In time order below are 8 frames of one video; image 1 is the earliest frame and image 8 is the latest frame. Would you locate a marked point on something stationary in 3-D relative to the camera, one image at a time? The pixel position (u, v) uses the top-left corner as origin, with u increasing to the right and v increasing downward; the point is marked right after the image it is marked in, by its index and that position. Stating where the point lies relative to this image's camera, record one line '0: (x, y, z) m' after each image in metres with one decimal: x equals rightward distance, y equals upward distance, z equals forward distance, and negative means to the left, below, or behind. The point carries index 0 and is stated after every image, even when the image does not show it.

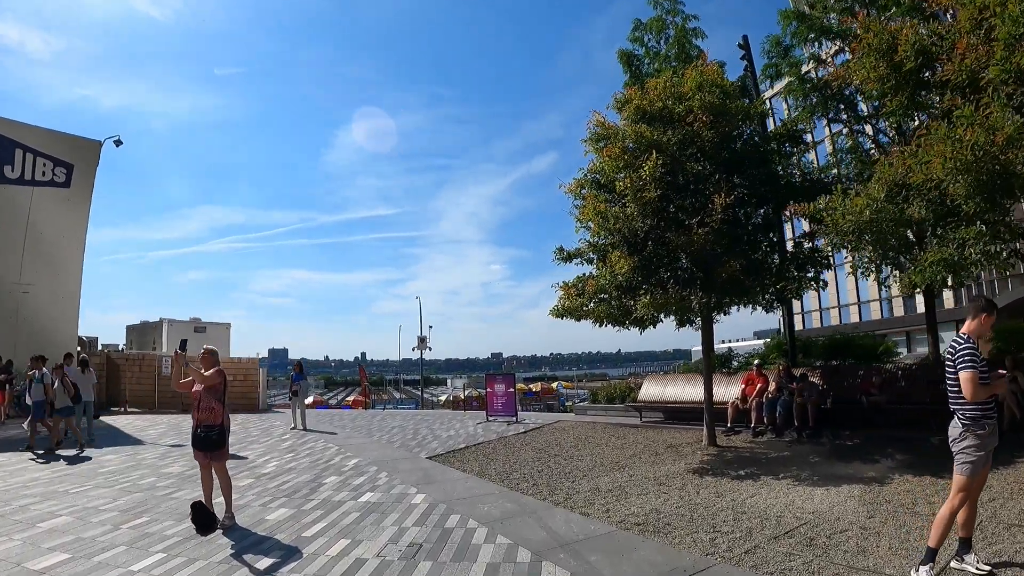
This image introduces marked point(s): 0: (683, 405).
0: (+3.7, -2.5, +14.2) m
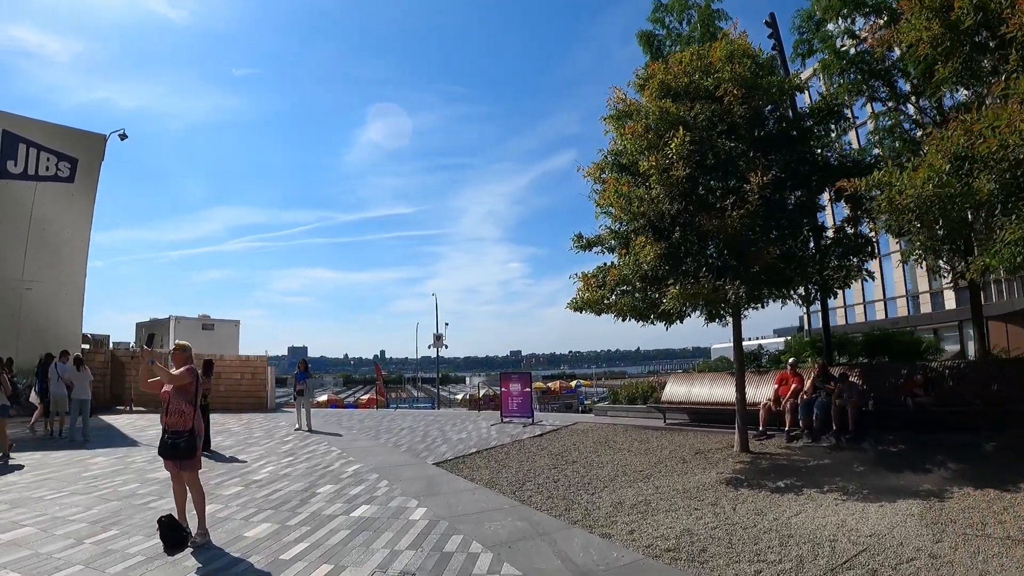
0: (+4.1, -2.4, +13.3) m
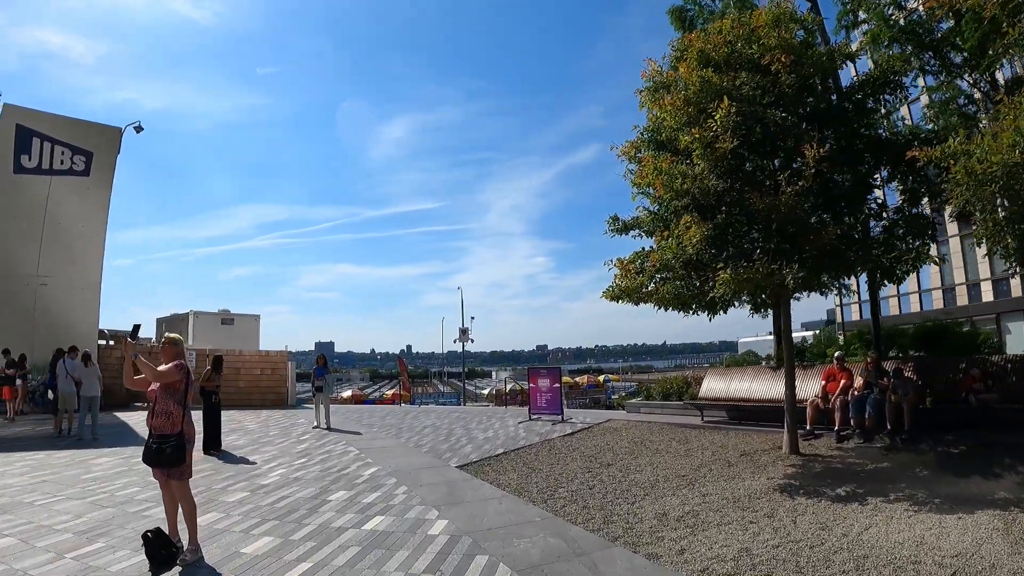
0: (+4.6, -2.2, +12.4) m
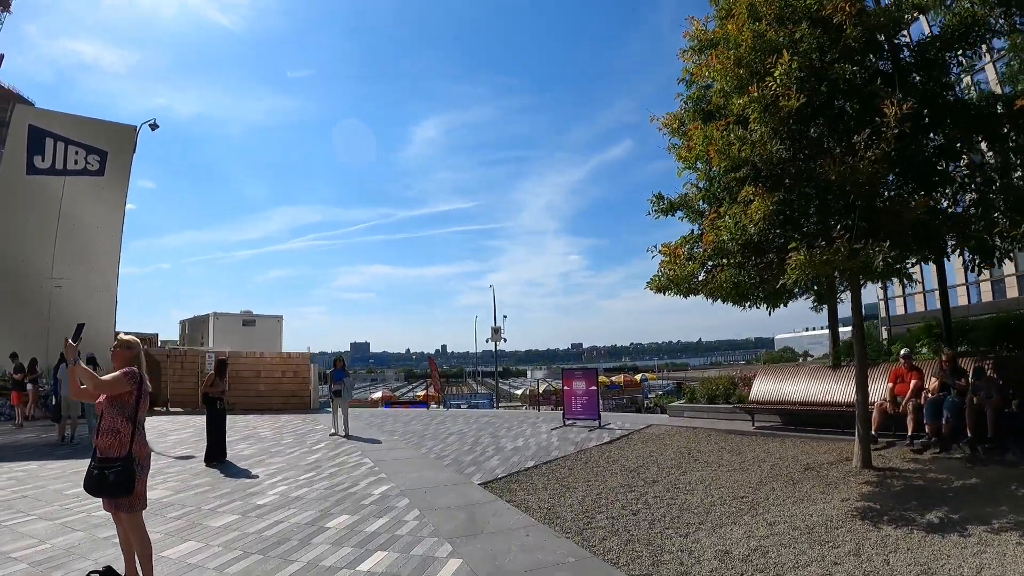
0: (+5.1, -2.0, +11.2) m
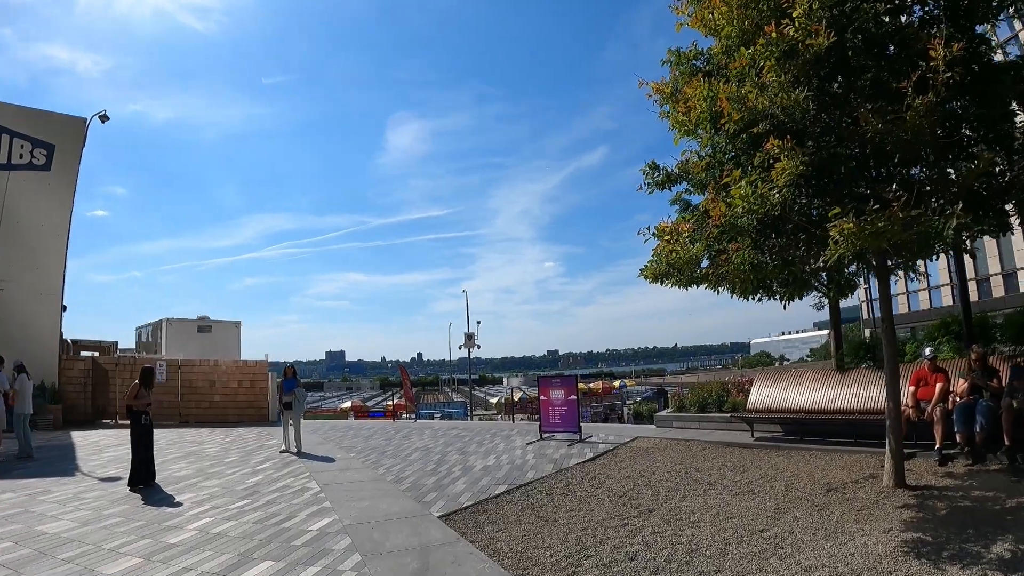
0: (+4.7, -1.9, +10.0) m
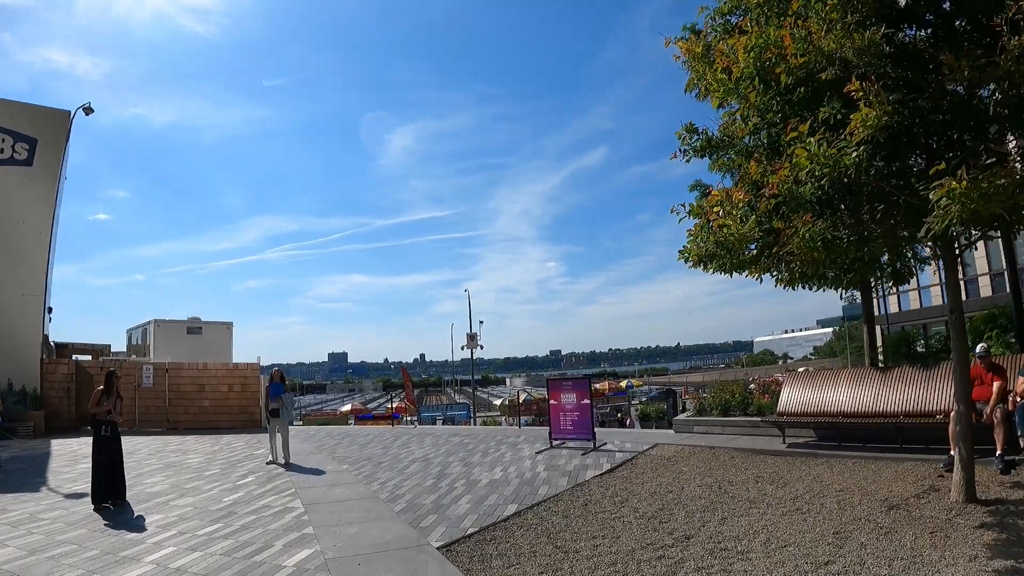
0: (+4.8, -1.8, +9.1) m
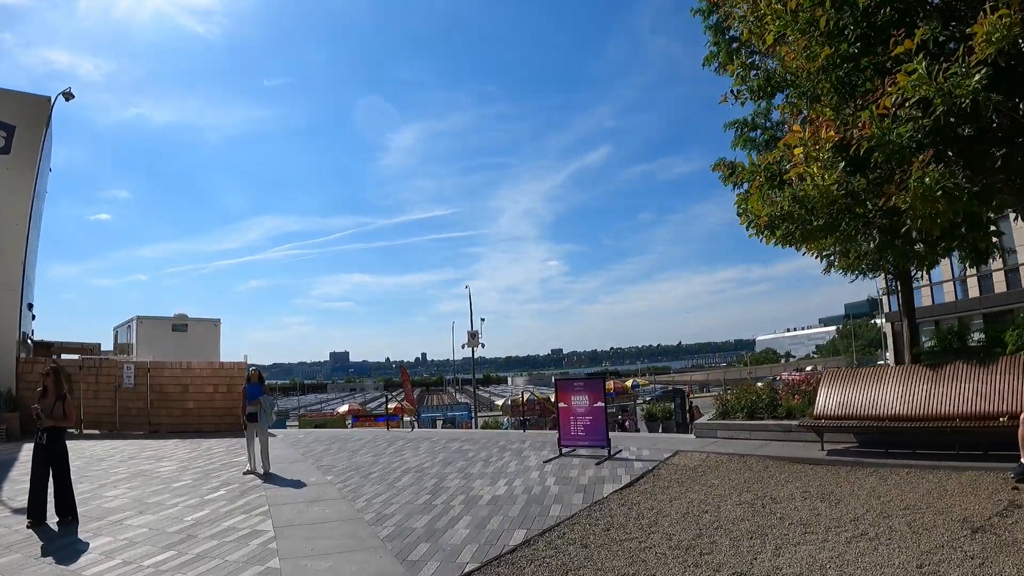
0: (+4.8, -1.6, +8.0) m
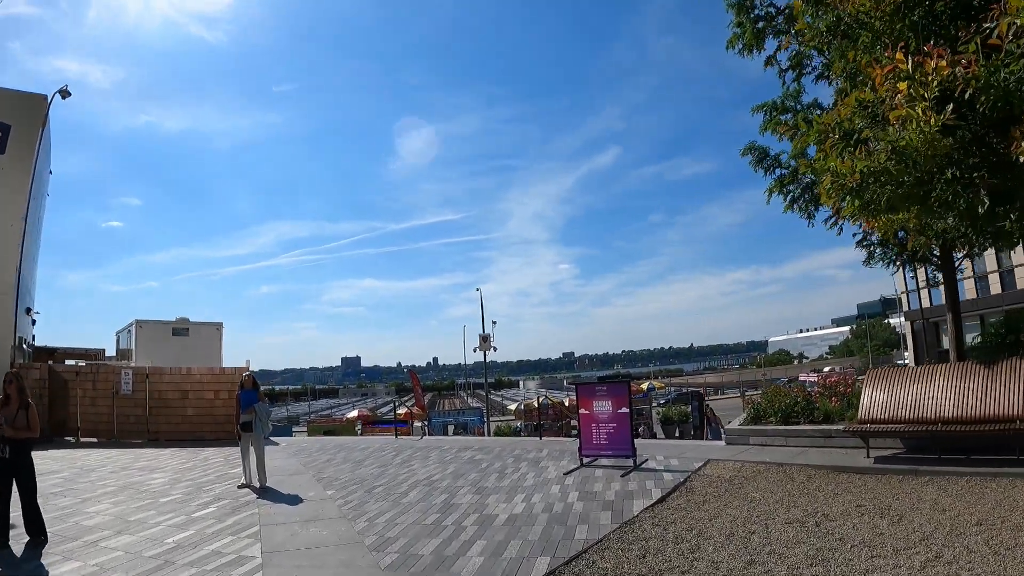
0: (+5.0, -1.5, +7.2) m
